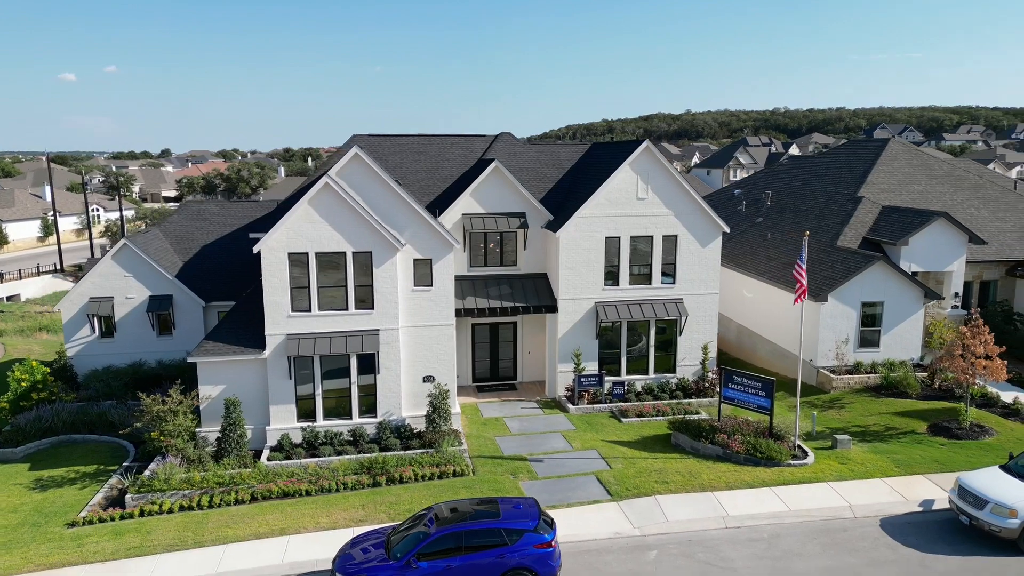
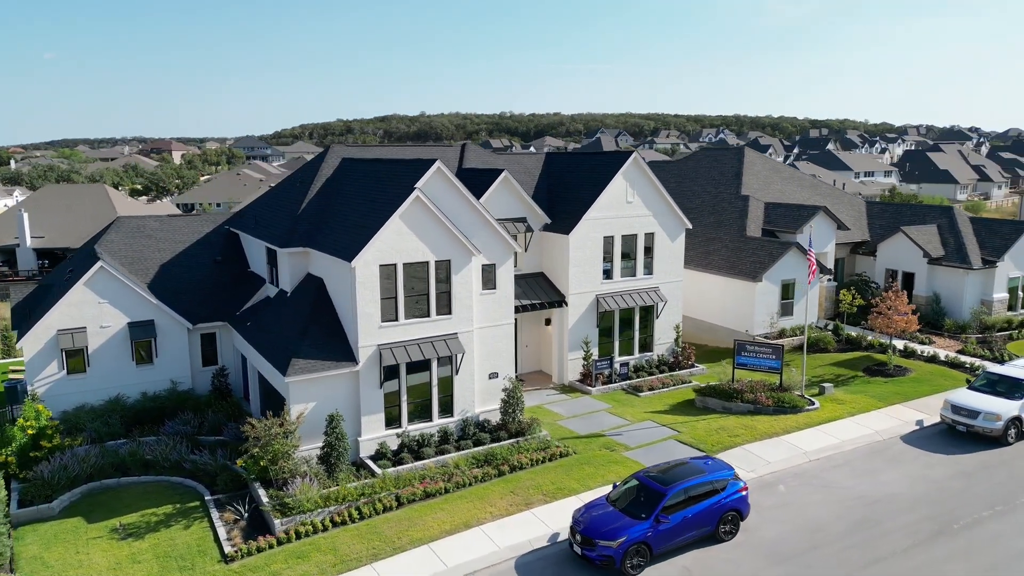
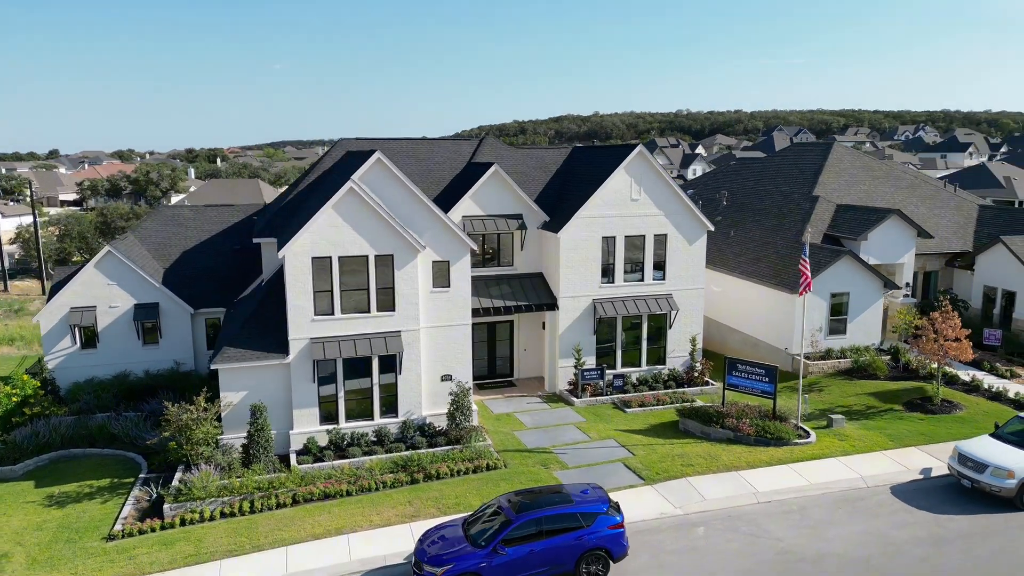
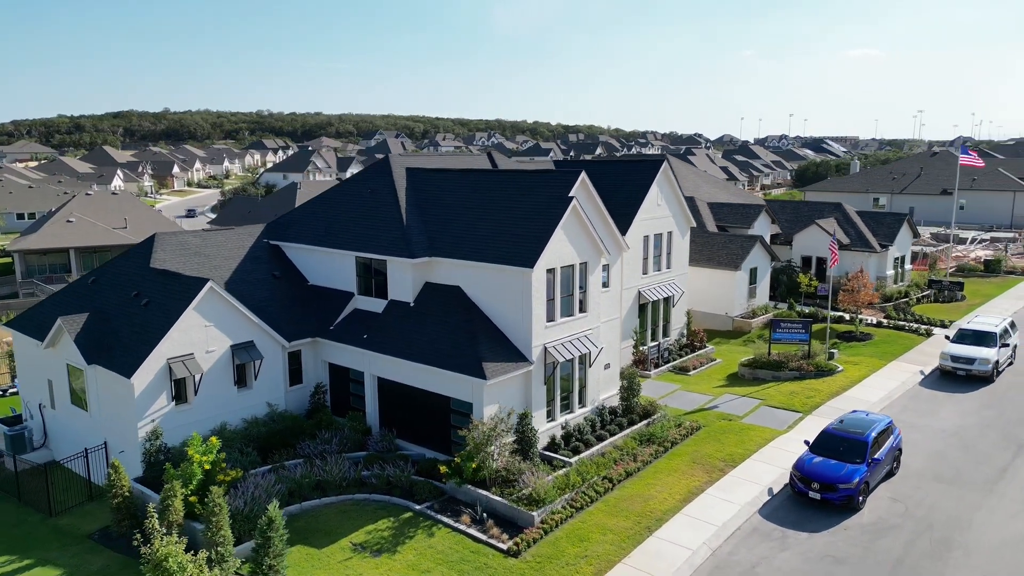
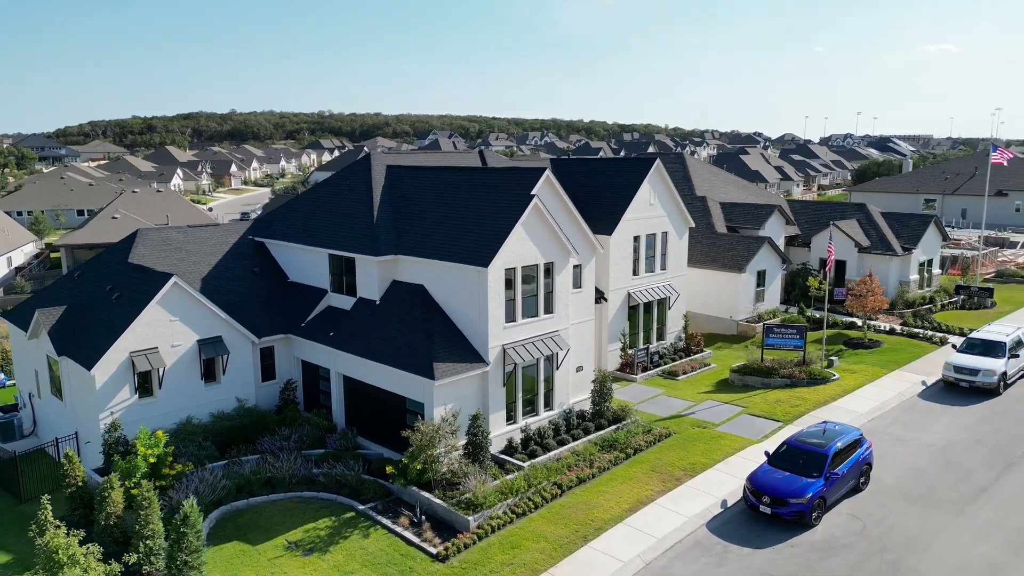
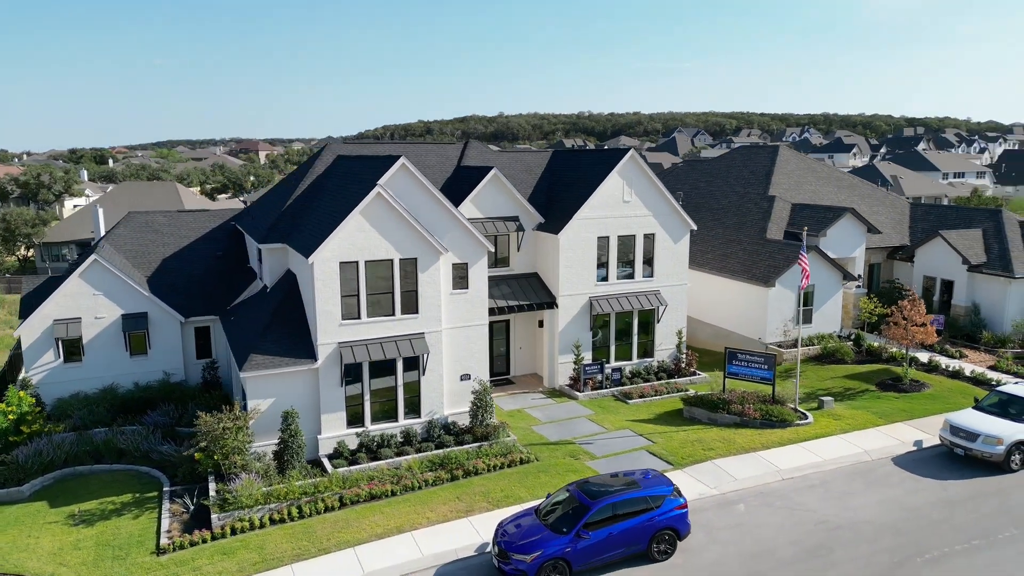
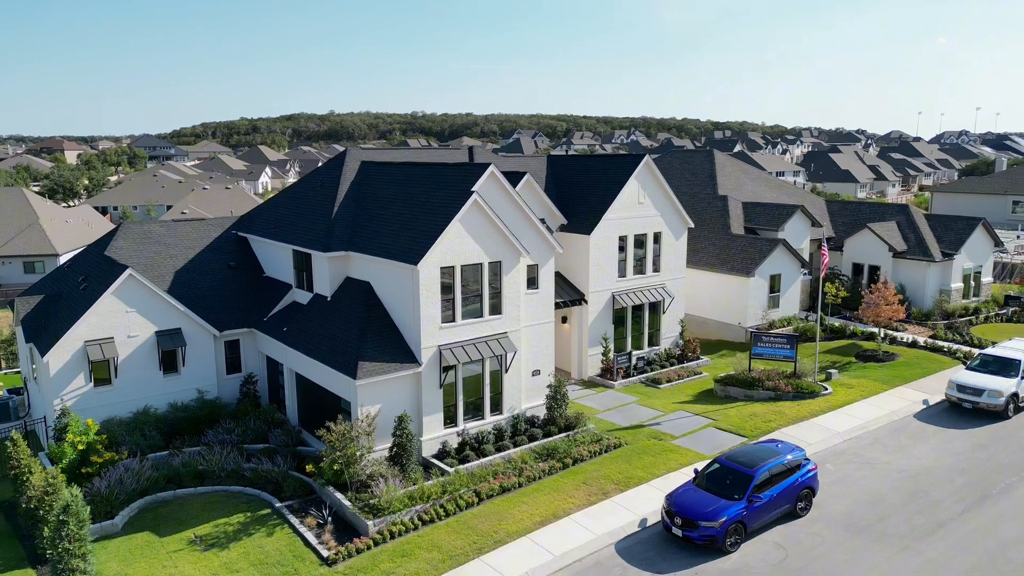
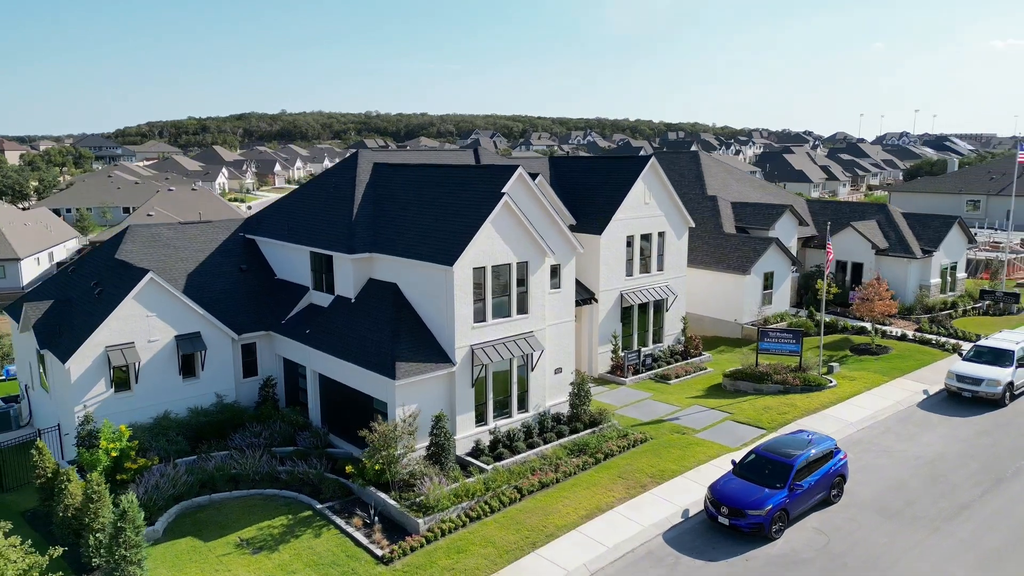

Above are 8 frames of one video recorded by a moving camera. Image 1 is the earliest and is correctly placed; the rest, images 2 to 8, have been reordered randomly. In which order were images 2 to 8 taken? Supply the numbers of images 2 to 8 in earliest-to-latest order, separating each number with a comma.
3, 6, 2, 7, 8, 5, 4
